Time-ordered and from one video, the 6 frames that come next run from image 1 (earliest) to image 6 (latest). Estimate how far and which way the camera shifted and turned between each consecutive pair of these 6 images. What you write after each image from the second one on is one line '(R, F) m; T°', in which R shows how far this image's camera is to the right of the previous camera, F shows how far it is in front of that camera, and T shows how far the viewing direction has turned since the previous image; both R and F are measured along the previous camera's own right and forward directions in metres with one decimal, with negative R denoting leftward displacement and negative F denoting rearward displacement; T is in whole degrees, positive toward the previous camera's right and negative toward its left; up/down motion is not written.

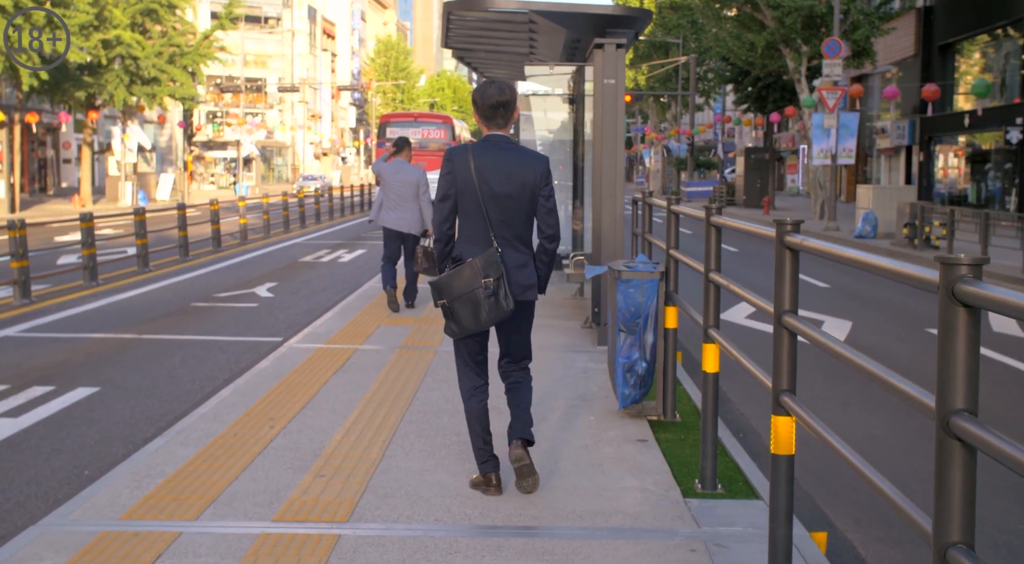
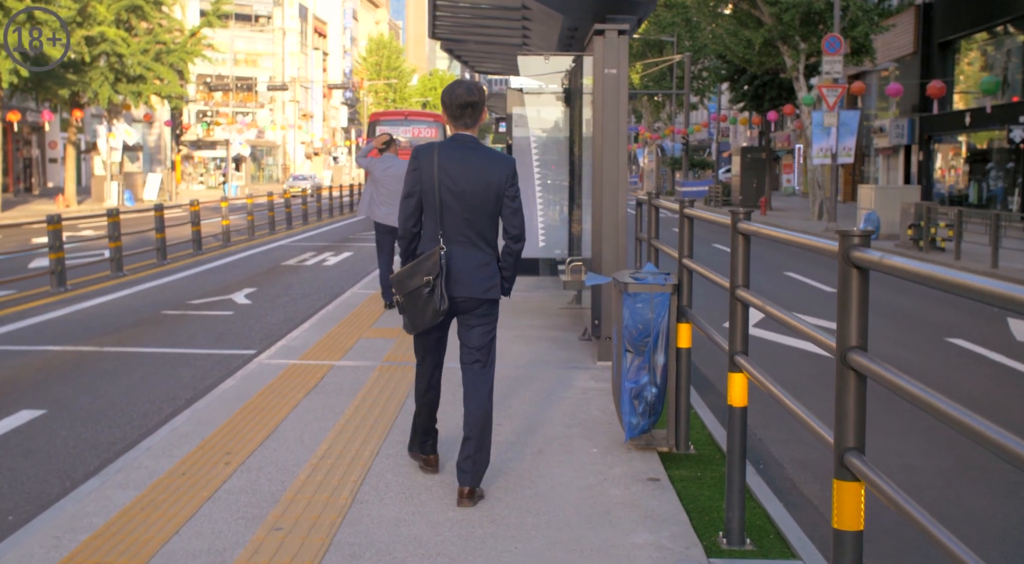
(0.0, +0.7) m; 0°
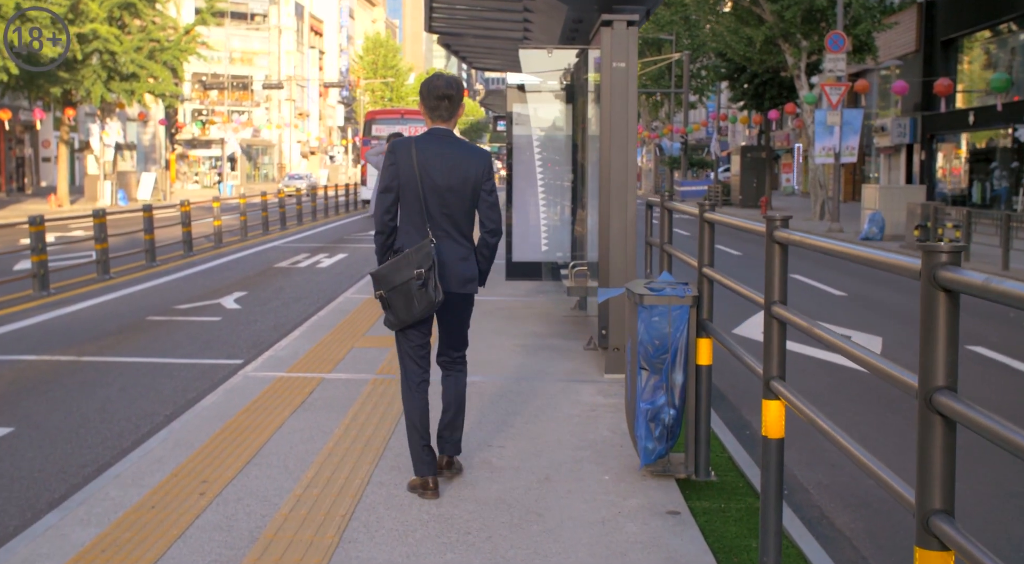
(0.0, +0.5) m; 0°
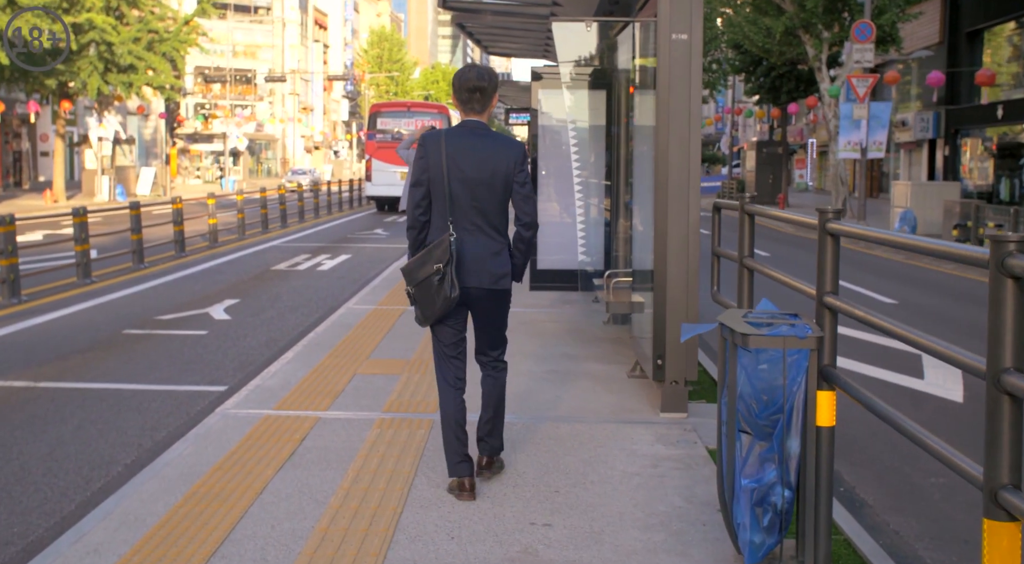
(-0.2, +1.3) m; 0°
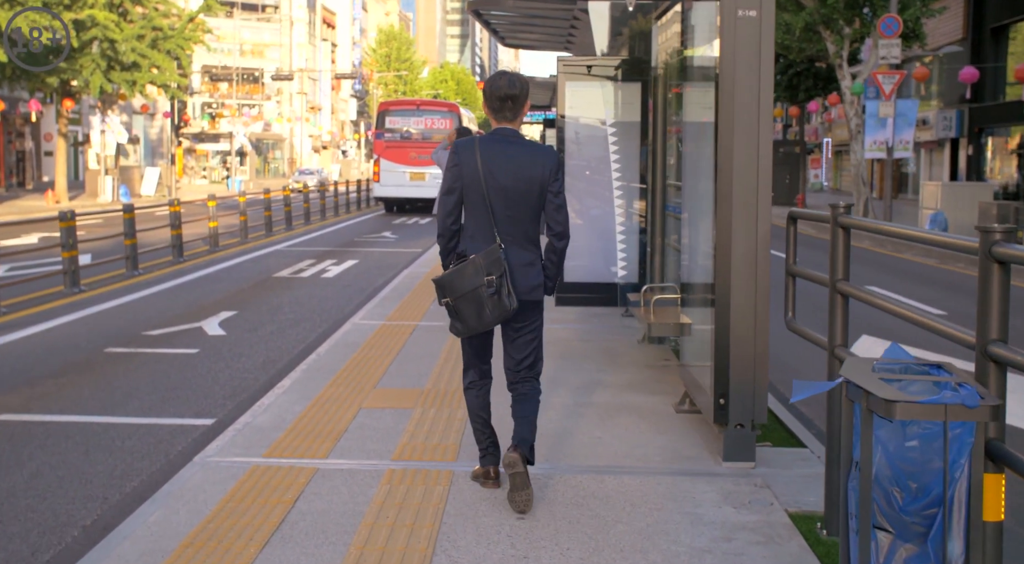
(-0.1, +0.9) m; 0°
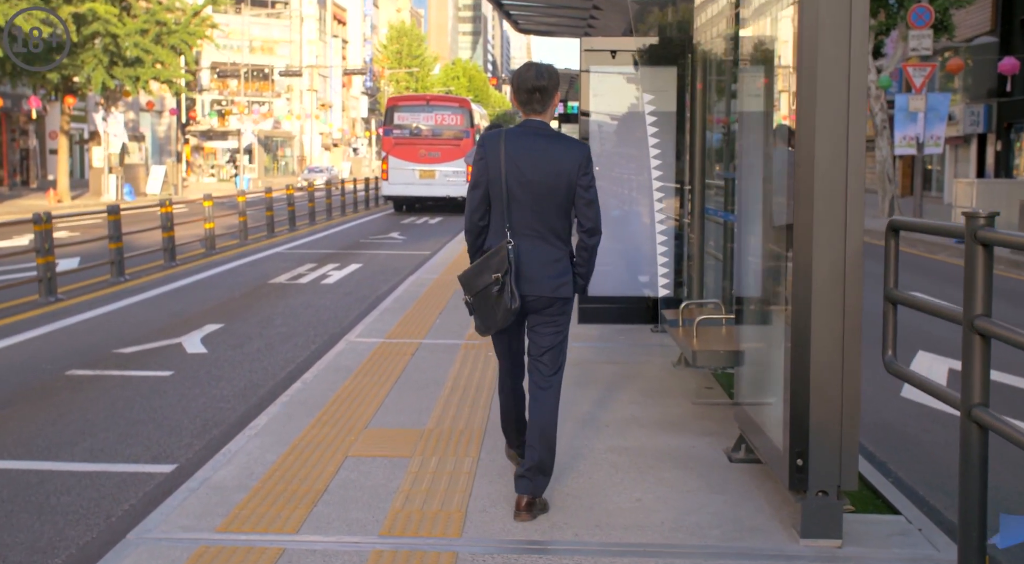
(0.0, +1.1) m; -1°
